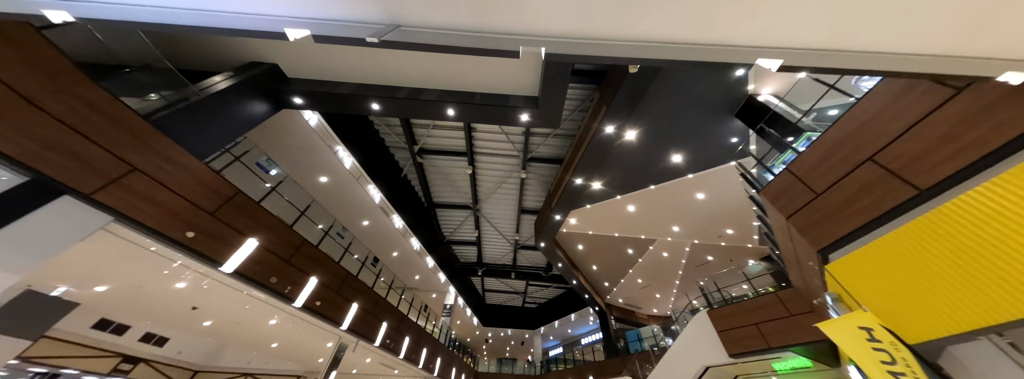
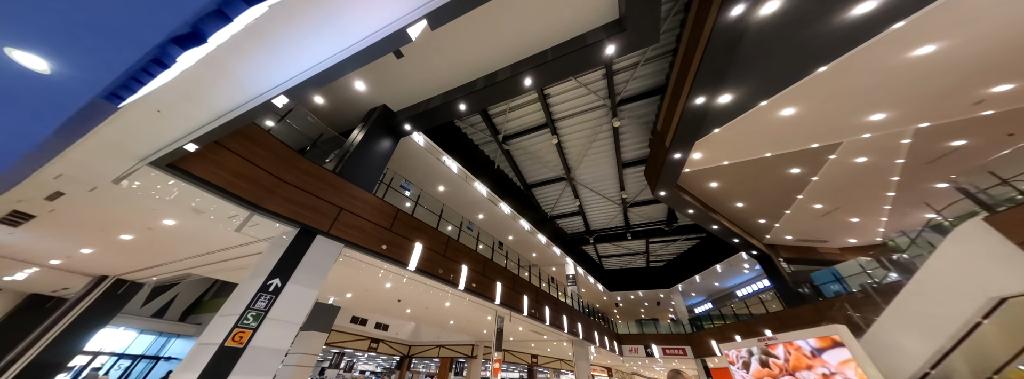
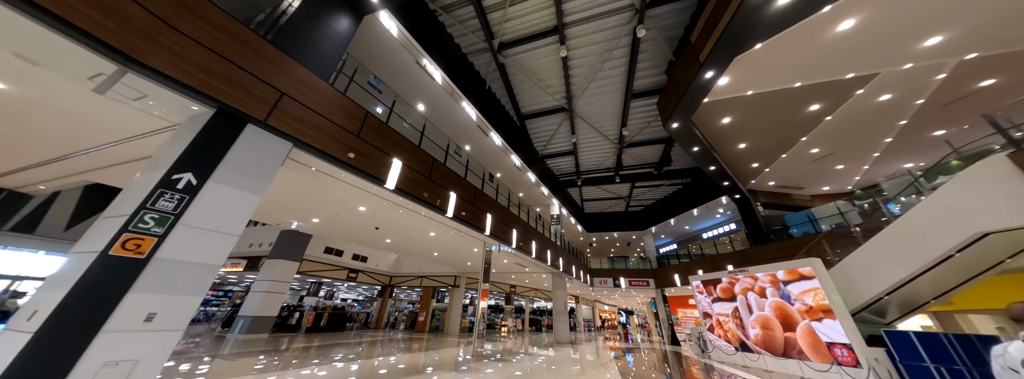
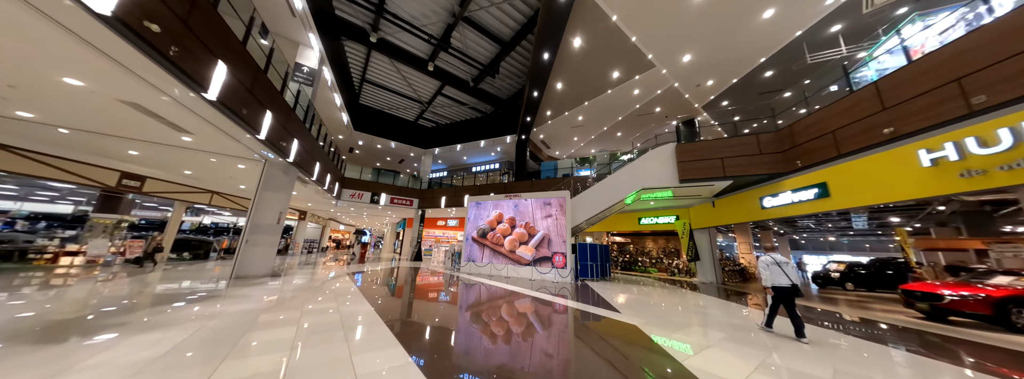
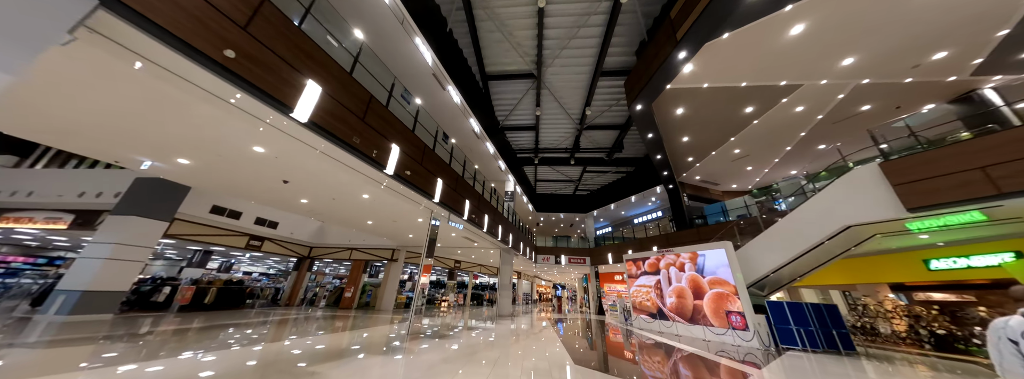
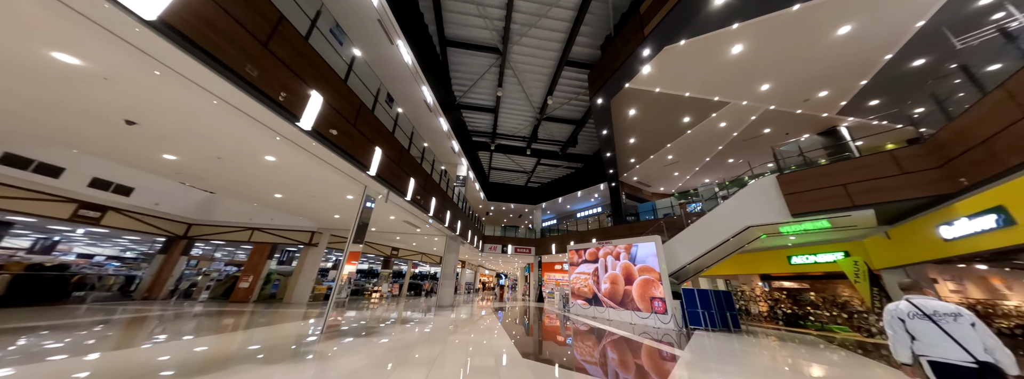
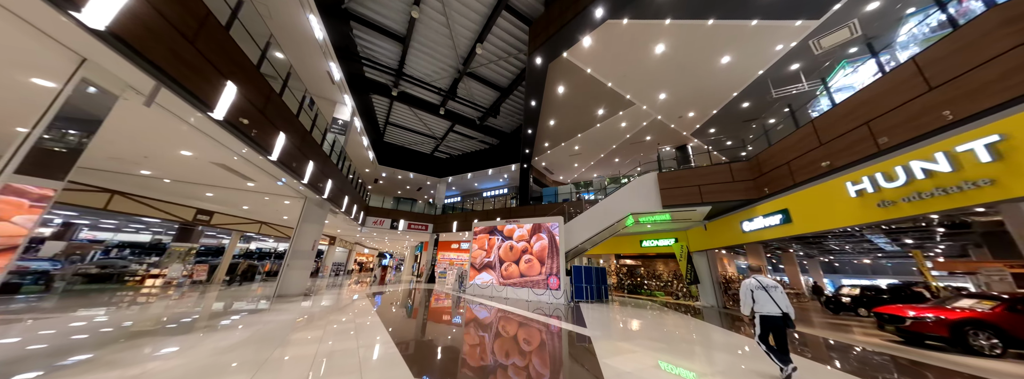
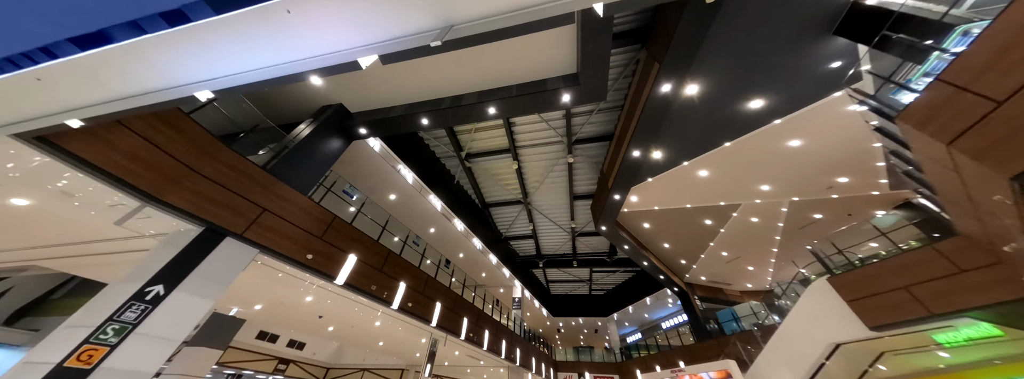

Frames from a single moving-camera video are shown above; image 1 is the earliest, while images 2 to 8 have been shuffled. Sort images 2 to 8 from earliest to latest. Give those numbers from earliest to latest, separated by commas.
8, 2, 3, 5, 6, 7, 4
